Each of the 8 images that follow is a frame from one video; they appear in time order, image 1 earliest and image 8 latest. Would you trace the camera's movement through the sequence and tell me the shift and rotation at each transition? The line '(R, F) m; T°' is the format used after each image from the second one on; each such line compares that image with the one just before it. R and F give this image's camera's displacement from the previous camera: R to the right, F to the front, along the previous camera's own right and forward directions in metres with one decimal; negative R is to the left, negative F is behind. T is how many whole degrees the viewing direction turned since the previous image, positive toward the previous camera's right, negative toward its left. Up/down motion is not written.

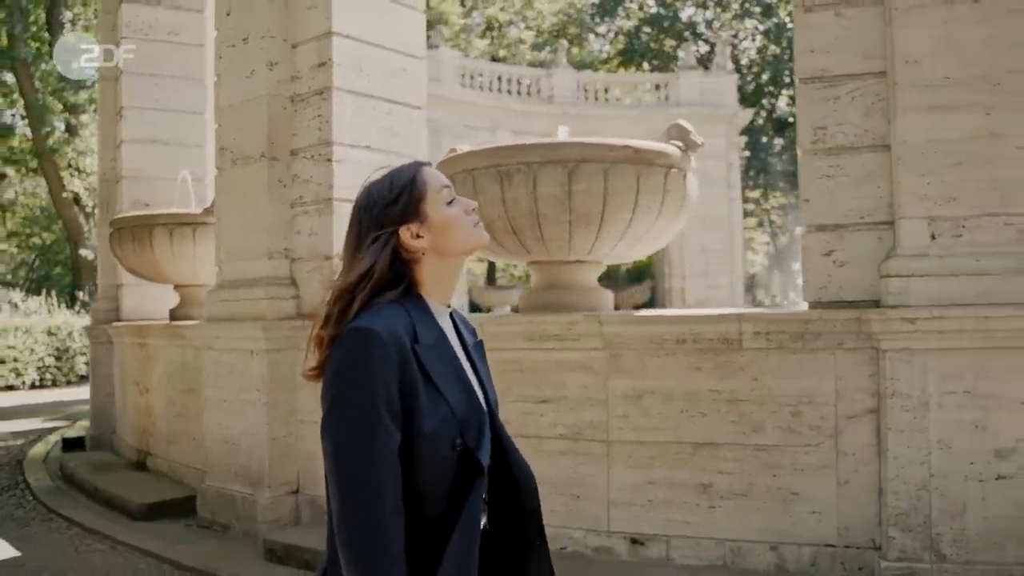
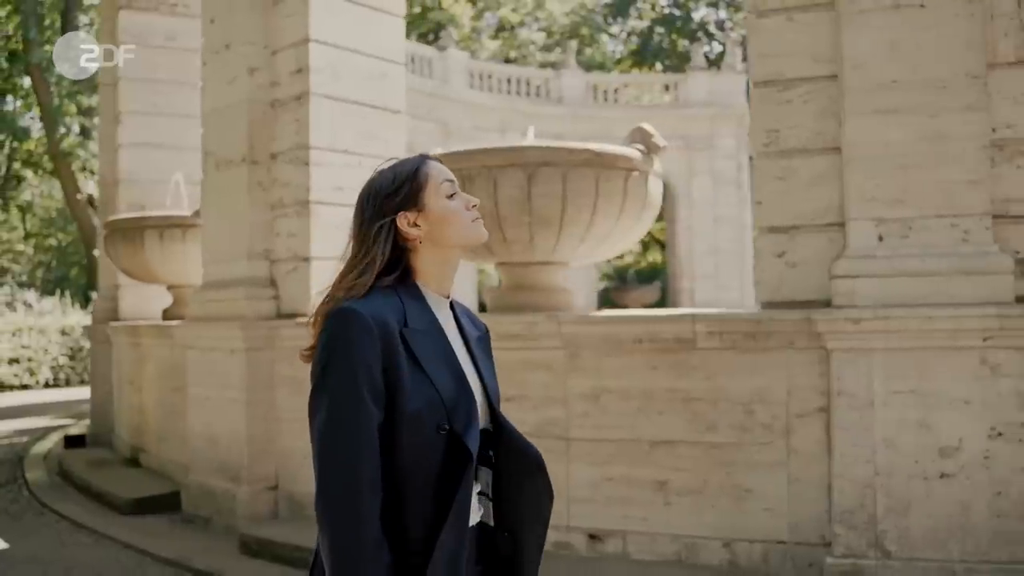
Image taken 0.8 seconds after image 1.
(+0.3, -0.1) m; -1°
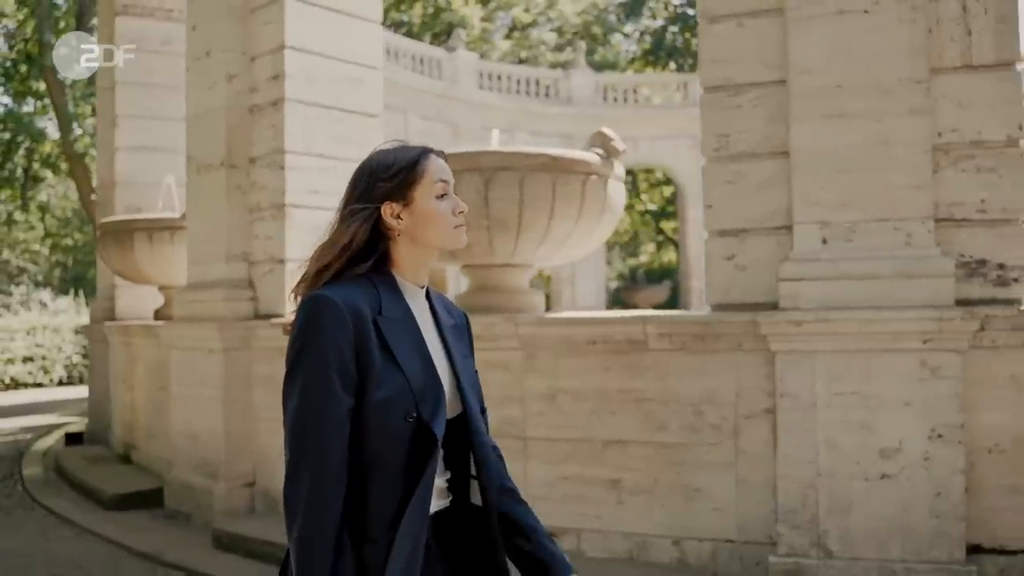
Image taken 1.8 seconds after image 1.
(+0.4, -0.1) m; -2°
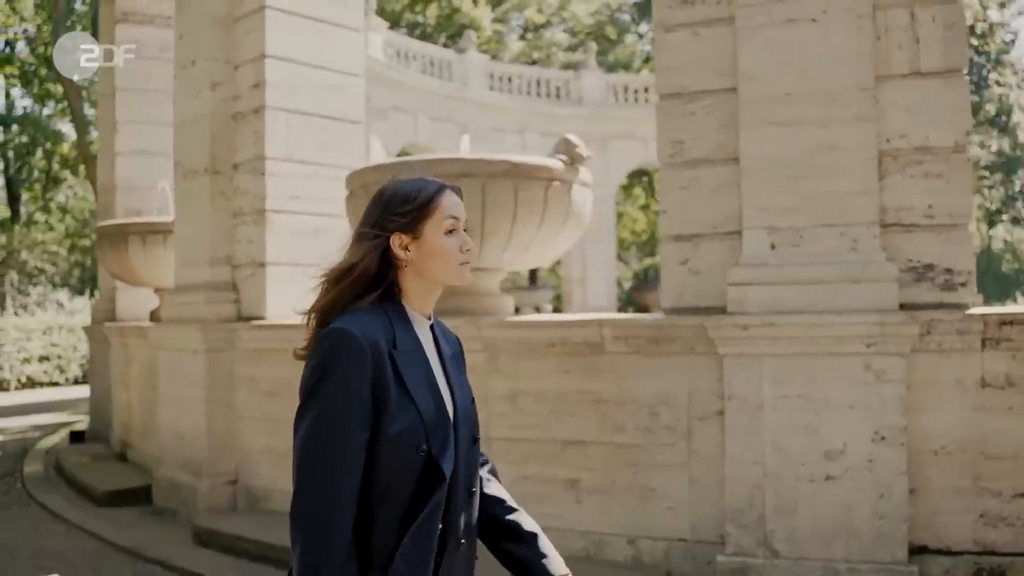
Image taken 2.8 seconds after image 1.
(+0.4, -0.1) m; -2°
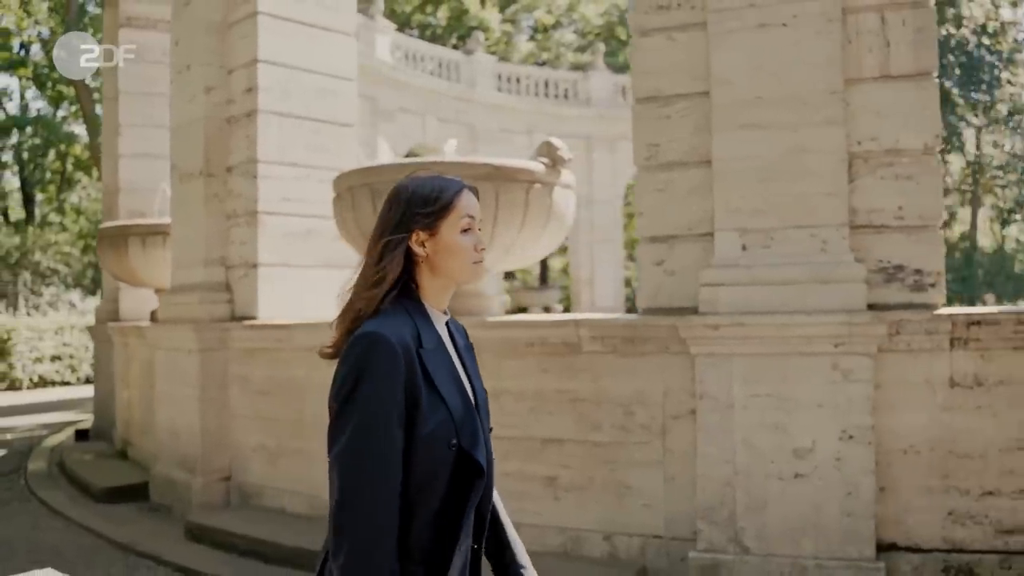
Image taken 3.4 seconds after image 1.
(+0.2, -0.1) m; -1°
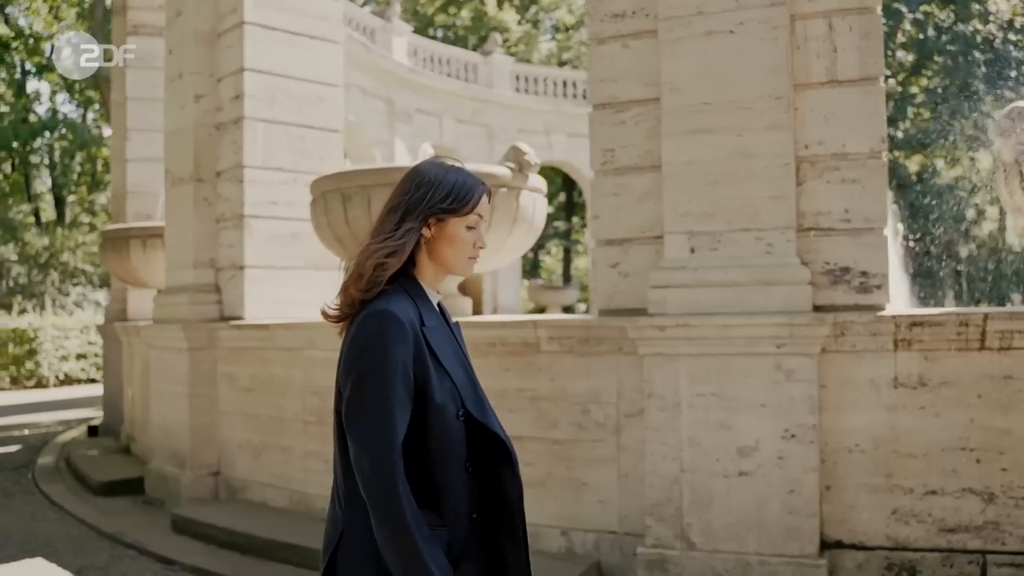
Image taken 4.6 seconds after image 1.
(+0.4, -0.1) m; -2°
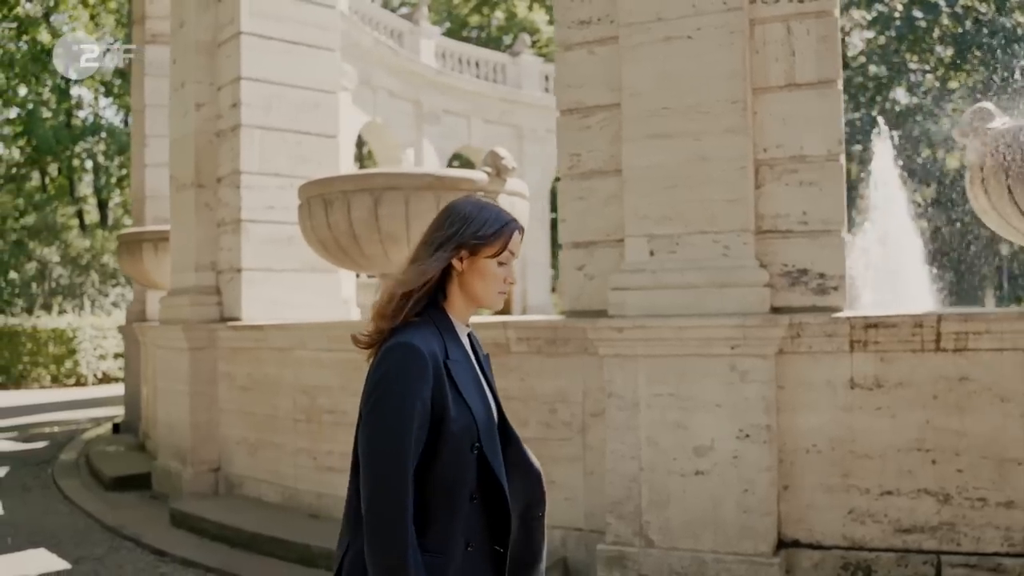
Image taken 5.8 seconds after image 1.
(+0.5, -0.1) m; -3°
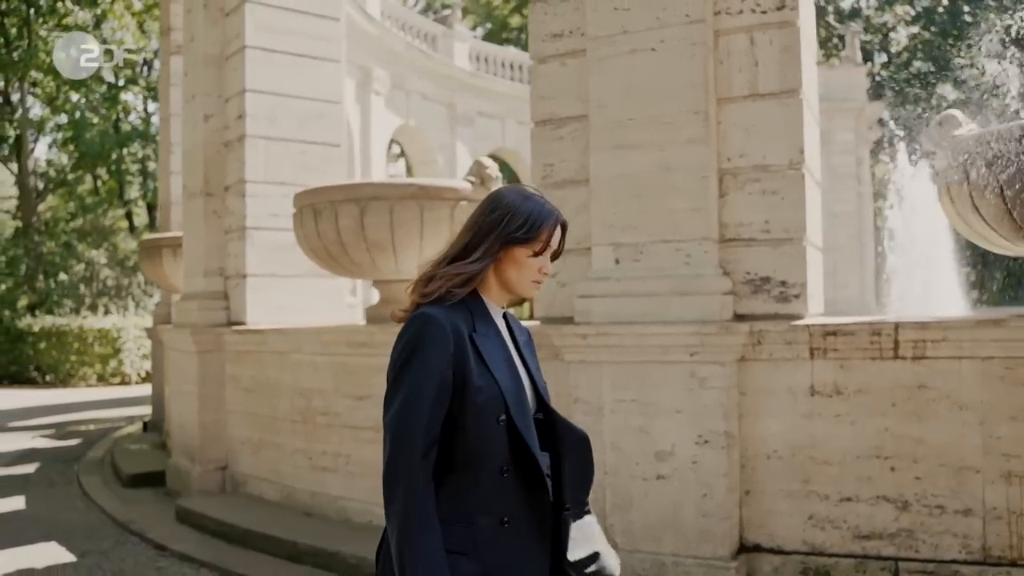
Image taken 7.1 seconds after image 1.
(+0.5, -0.1) m; -3°
